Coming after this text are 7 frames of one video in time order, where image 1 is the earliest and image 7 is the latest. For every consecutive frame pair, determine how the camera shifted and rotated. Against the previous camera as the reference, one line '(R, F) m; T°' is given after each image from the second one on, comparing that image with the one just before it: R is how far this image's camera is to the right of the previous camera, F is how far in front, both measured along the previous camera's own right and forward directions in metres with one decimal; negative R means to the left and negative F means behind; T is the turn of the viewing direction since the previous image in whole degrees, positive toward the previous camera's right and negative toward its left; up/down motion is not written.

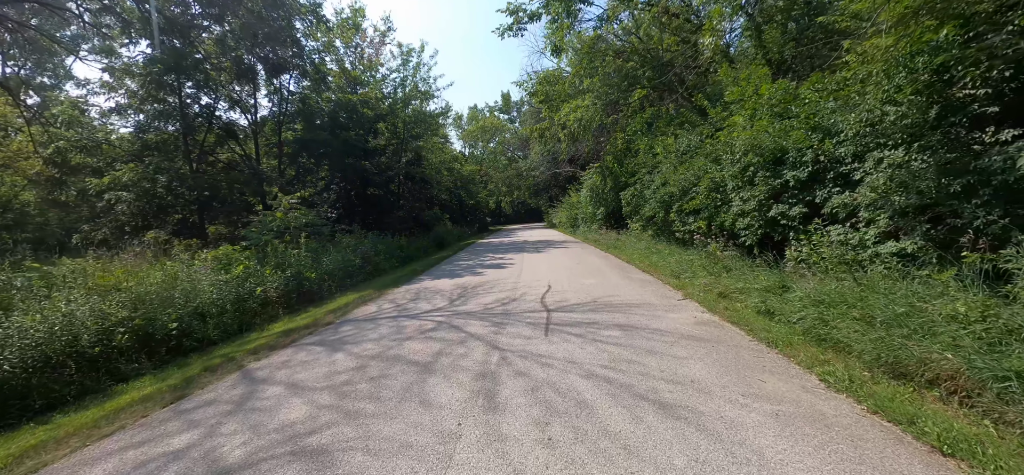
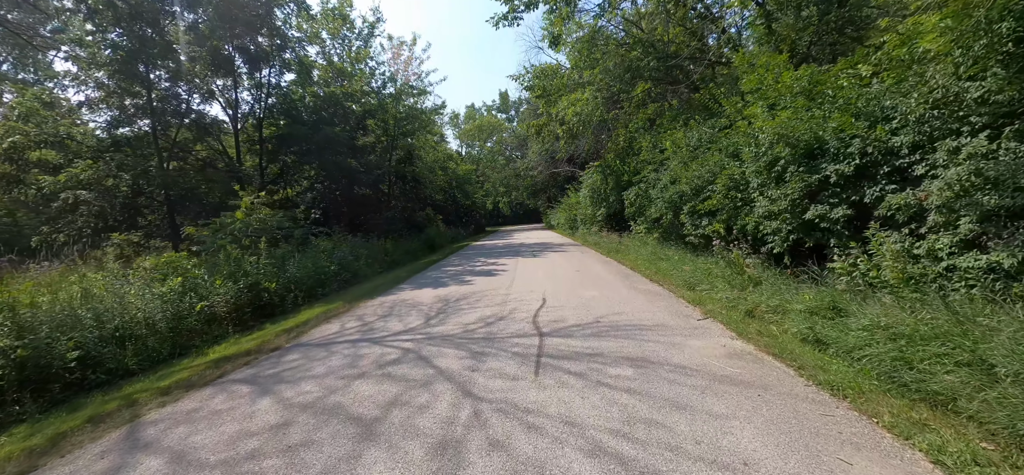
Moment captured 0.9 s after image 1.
(+0.2, +1.3) m; 0°
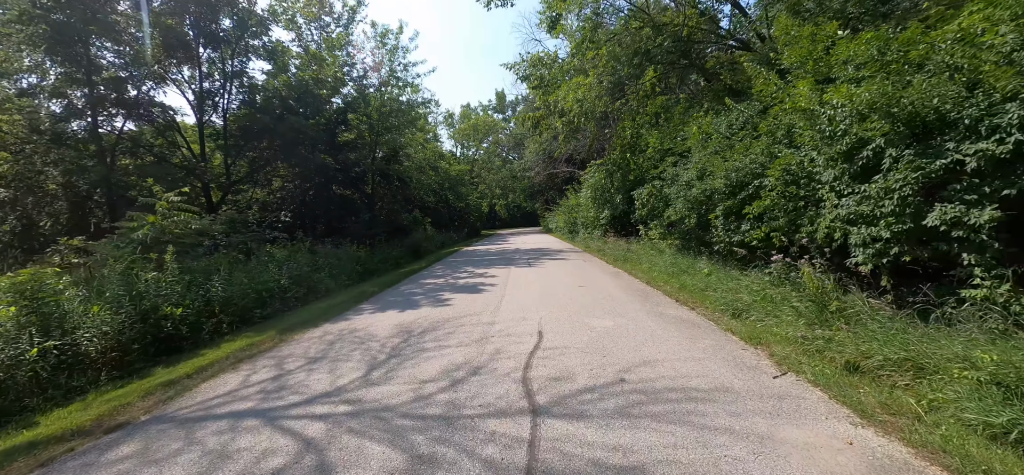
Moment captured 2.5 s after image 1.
(+0.2, +2.2) m; 0°
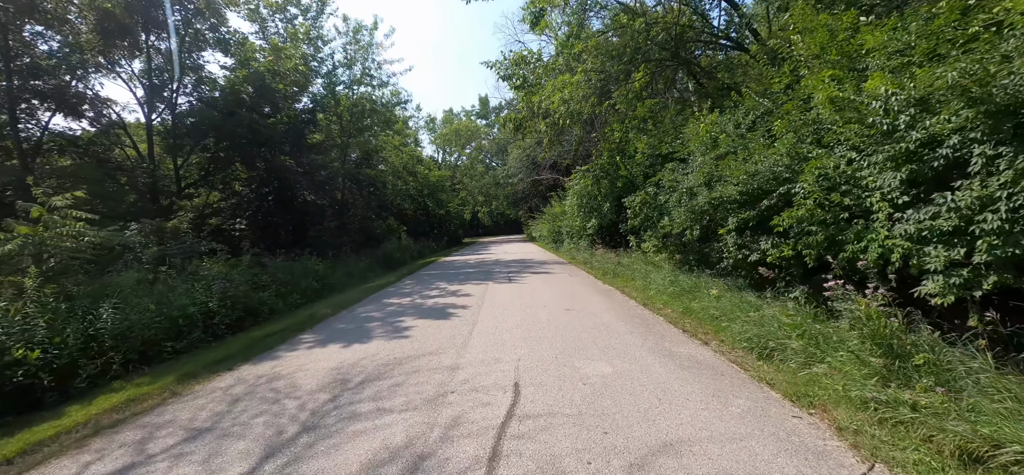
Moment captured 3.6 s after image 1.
(+0.2, +1.4) m; +2°
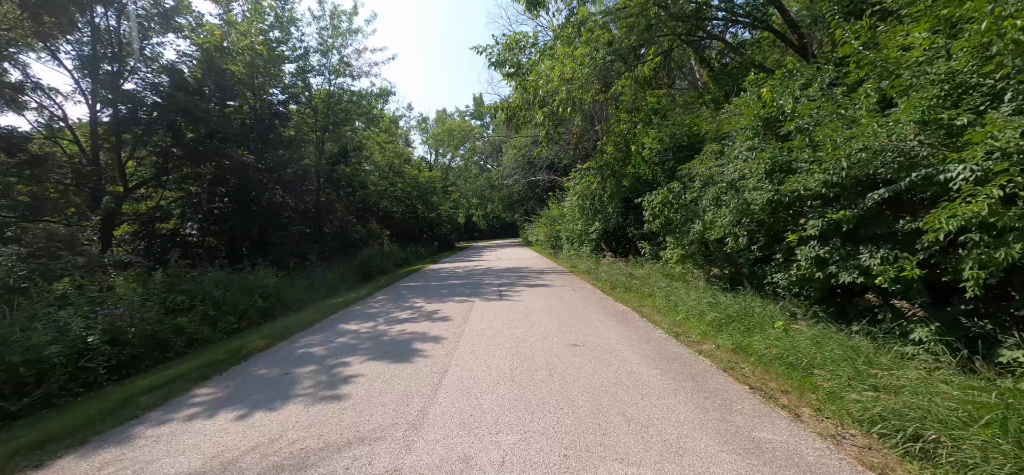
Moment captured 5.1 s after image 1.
(+0.1, +2.1) m; +1°
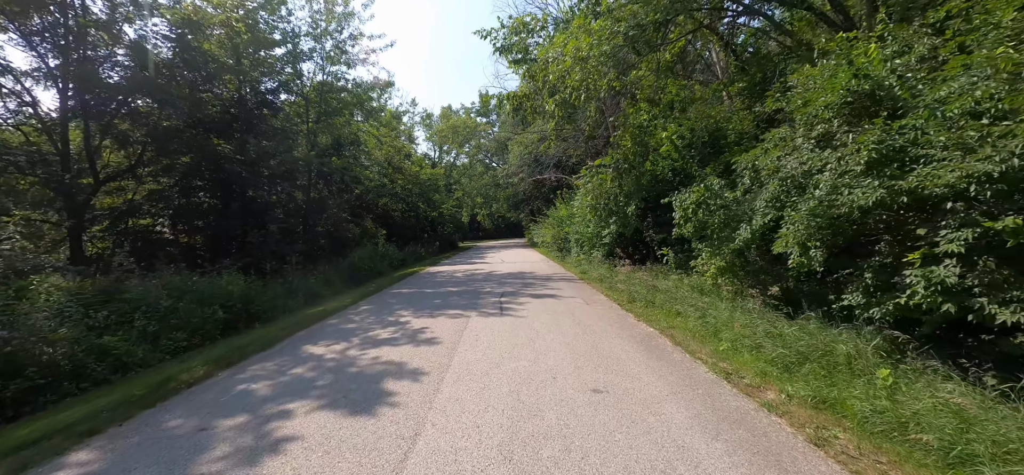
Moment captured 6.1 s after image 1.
(0.0, +1.5) m; -1°
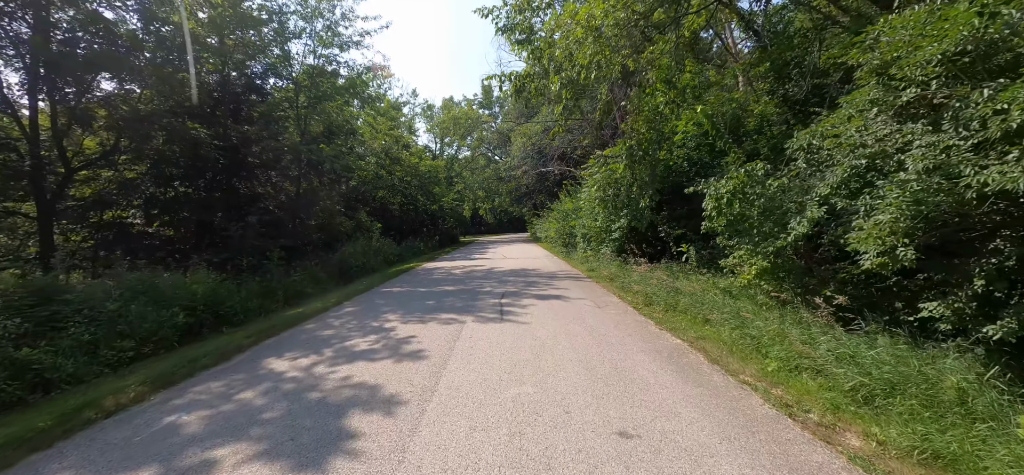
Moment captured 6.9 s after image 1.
(0.0, +1.1) m; 0°
